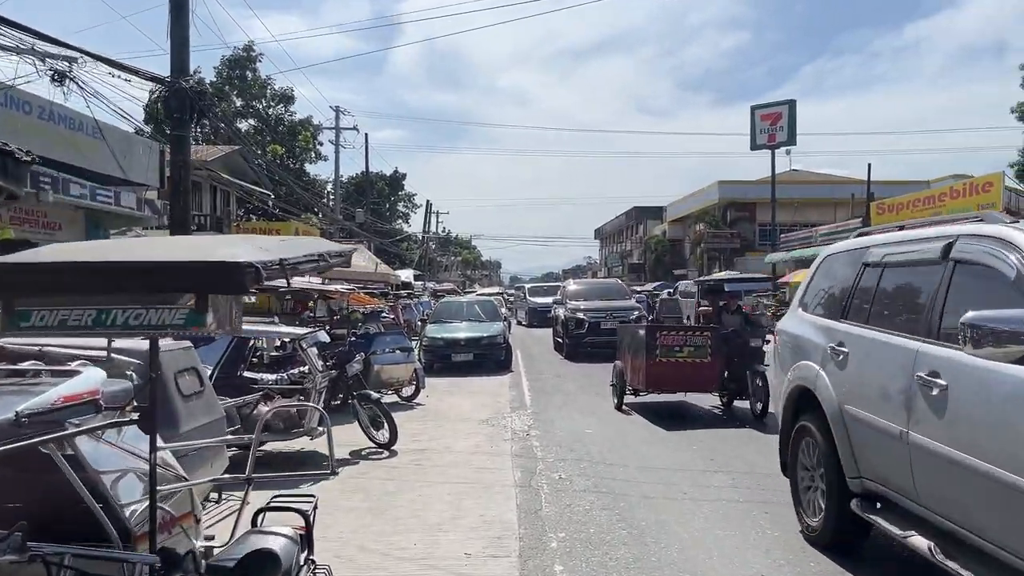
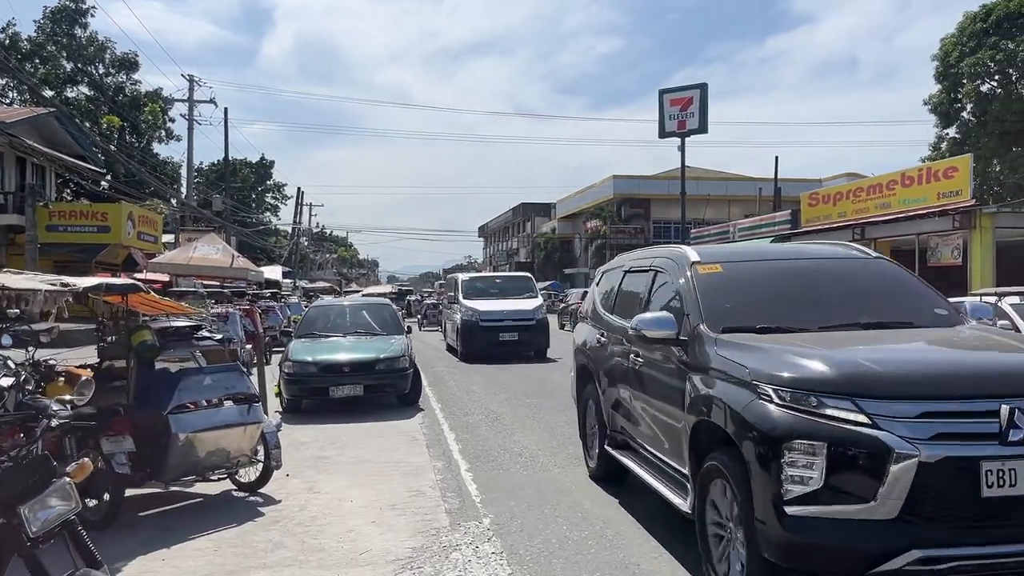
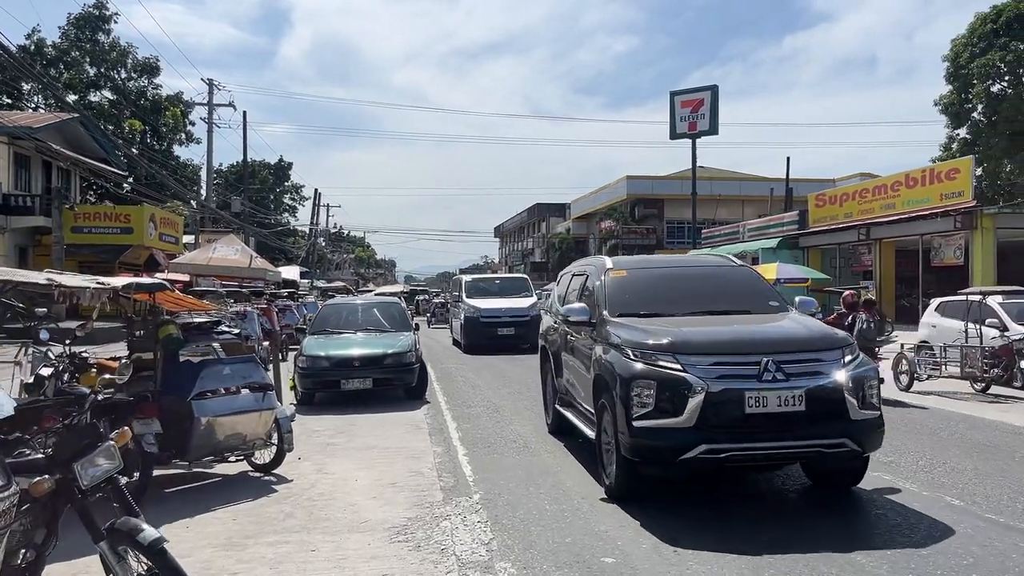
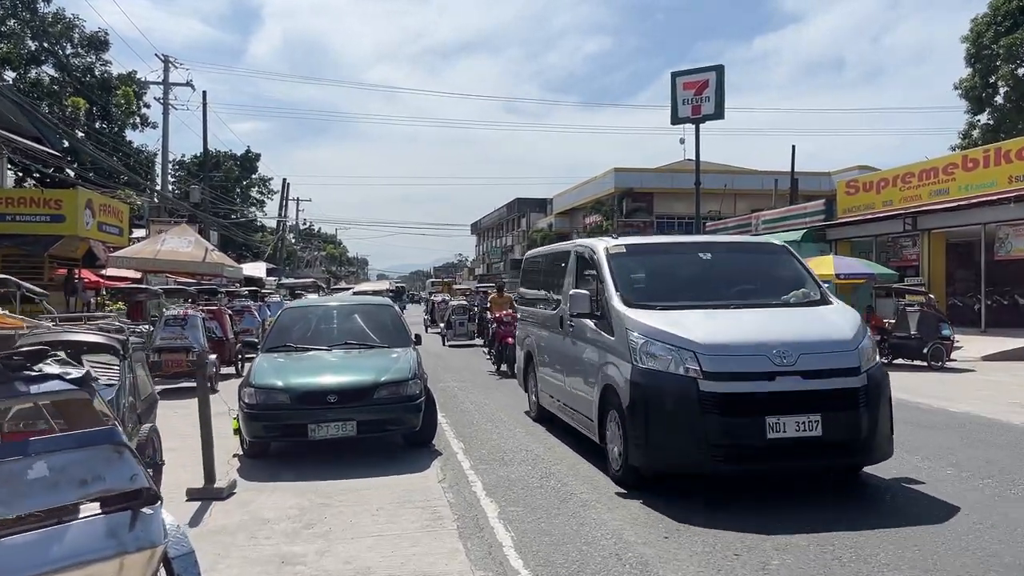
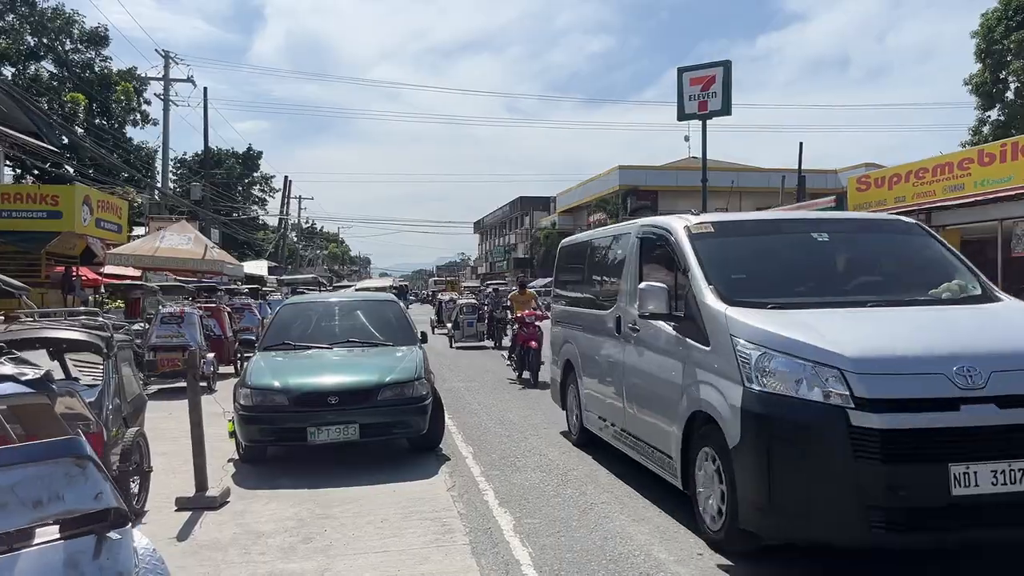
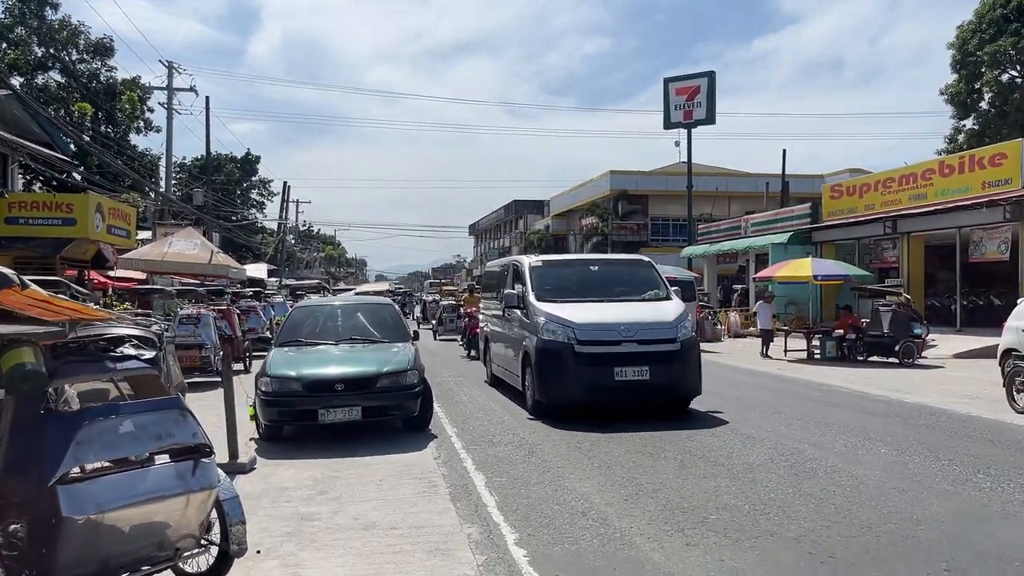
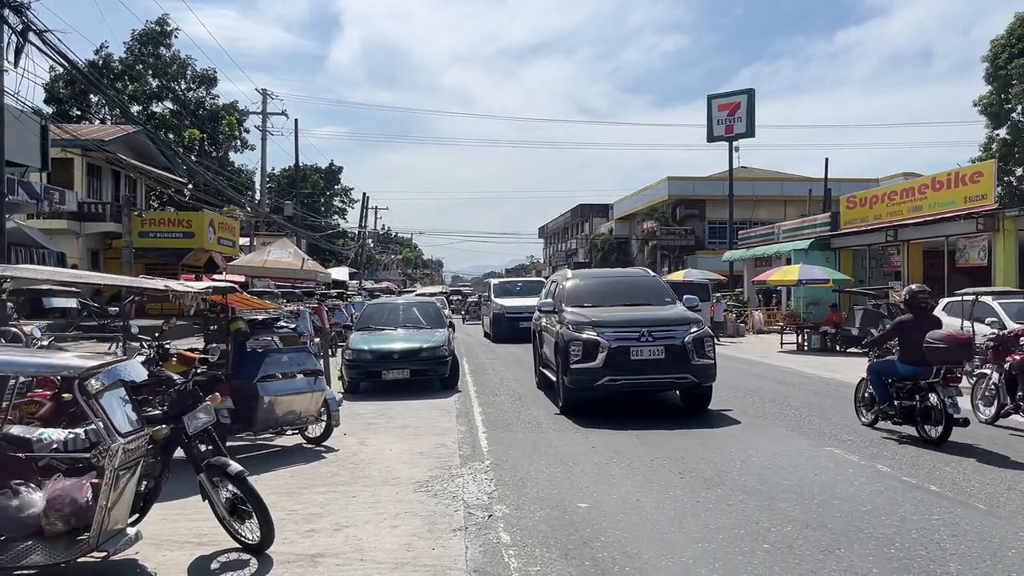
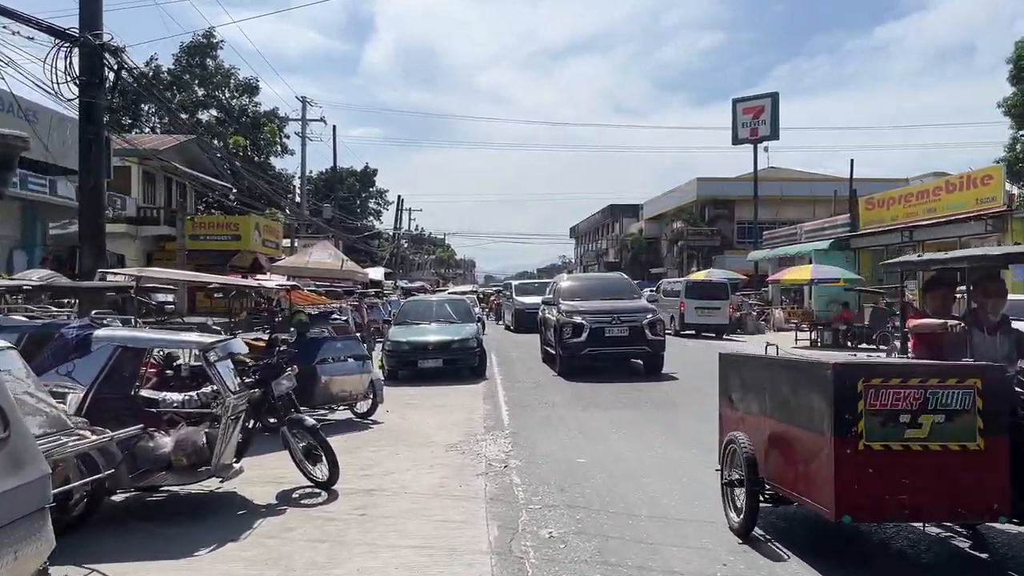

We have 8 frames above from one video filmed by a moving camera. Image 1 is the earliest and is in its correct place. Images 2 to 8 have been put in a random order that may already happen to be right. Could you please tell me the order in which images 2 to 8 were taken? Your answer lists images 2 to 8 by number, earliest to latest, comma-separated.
8, 7, 3, 2, 6, 4, 5
